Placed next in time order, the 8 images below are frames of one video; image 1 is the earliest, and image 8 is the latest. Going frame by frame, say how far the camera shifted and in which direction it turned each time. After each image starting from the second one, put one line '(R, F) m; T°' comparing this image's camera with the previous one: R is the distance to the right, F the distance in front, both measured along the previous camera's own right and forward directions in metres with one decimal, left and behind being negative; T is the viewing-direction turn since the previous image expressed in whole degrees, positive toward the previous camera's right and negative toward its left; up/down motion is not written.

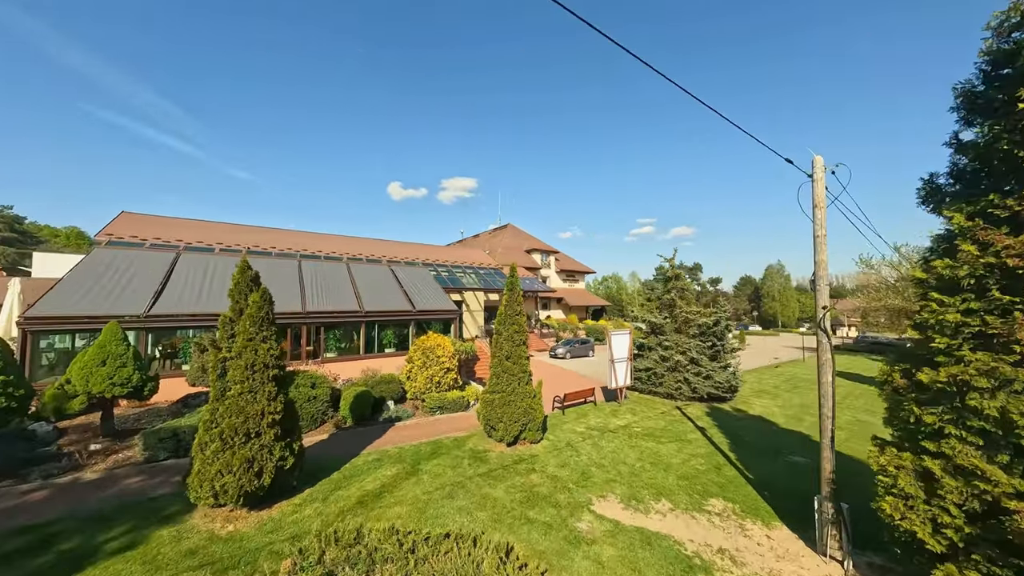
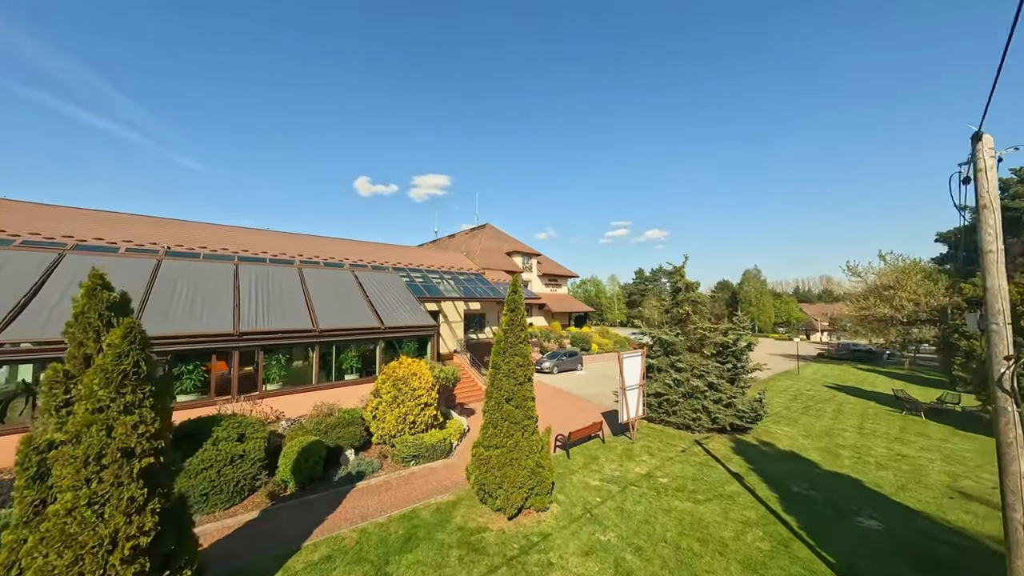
(-0.7, +2.8) m; +4°
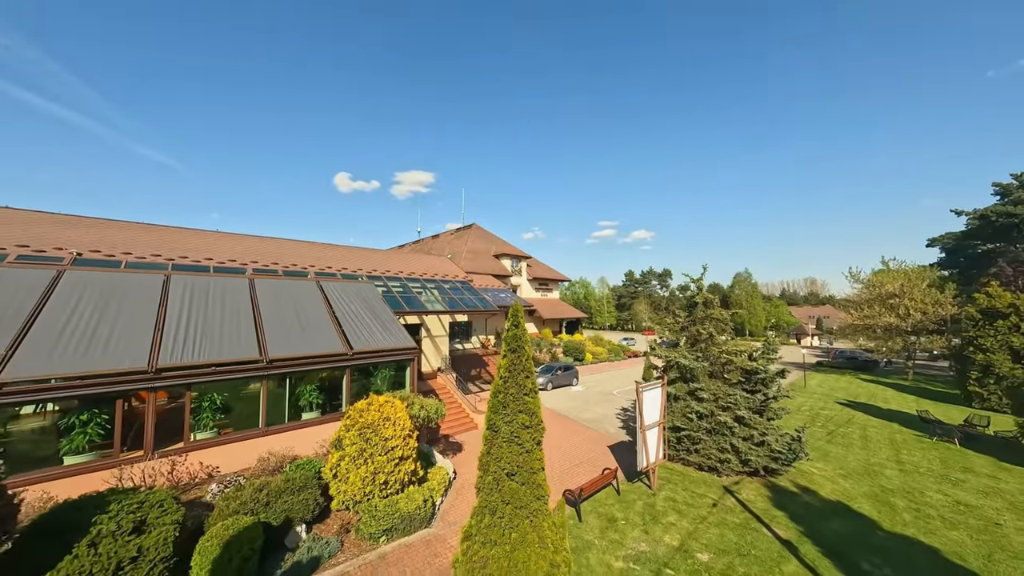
(-0.3, +2.3) m; +2°
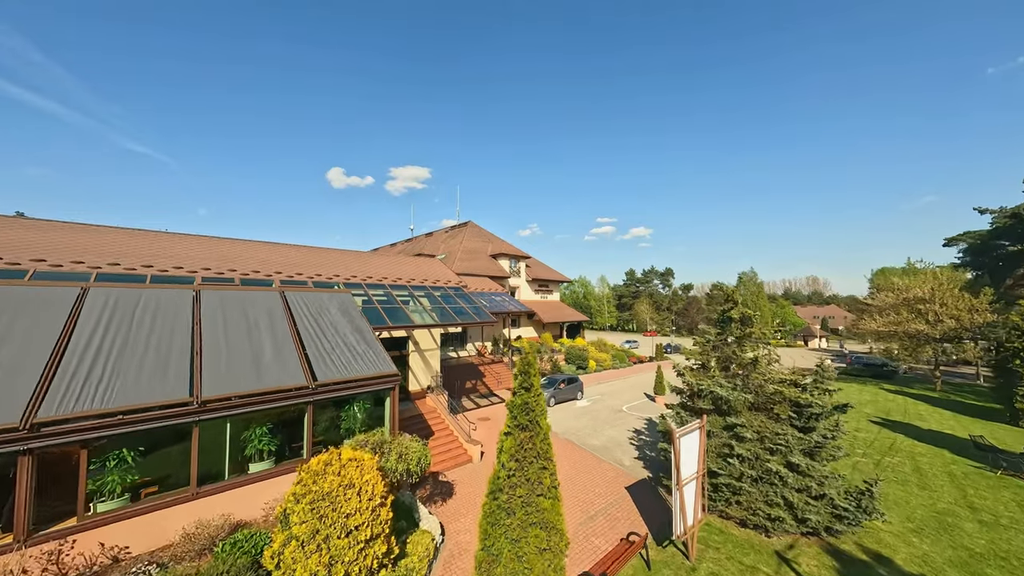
(-0.1, +2.3) m; 0°
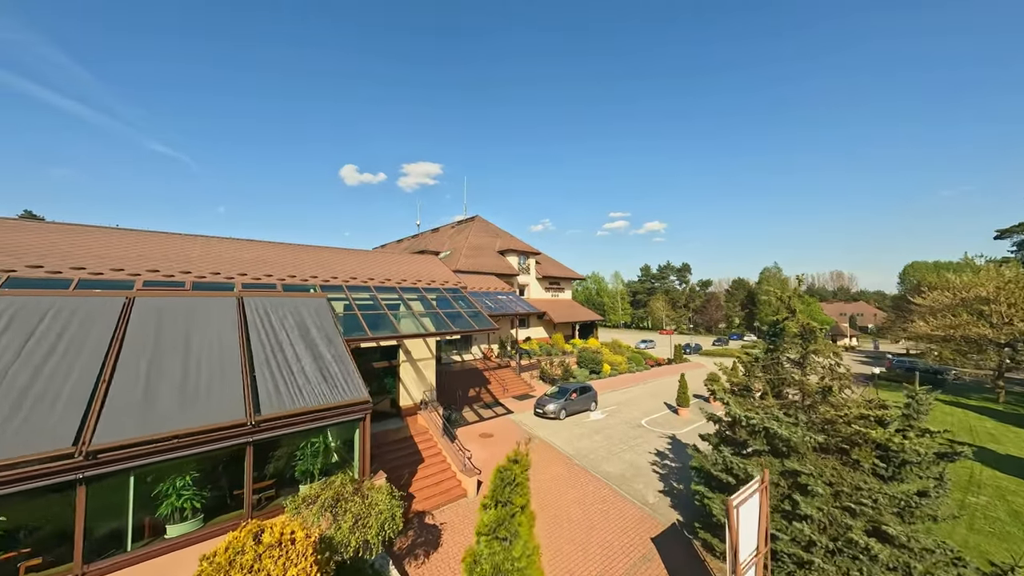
(+0.3, +2.2) m; -2°
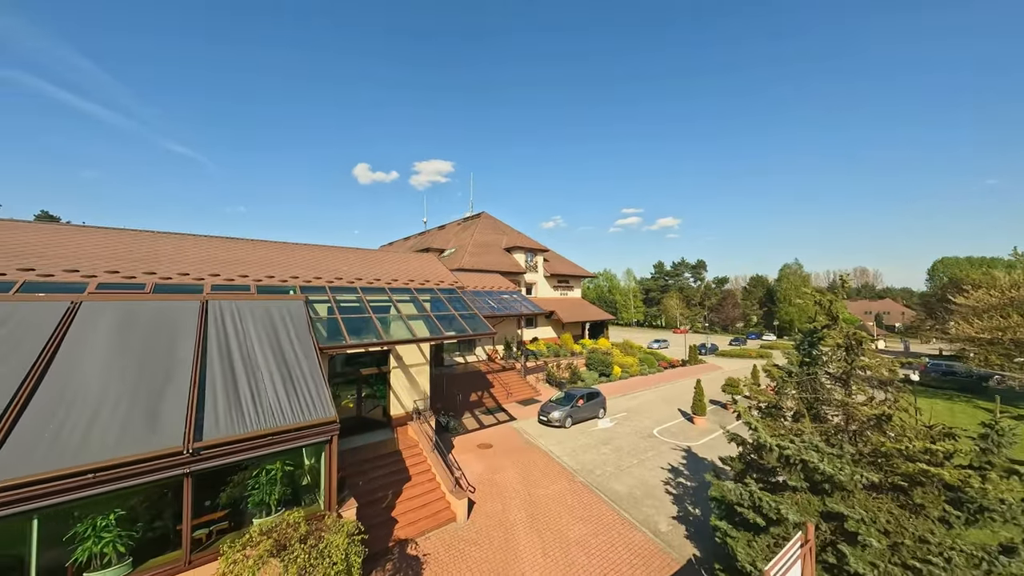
(+0.5, +1.3) m; -2°
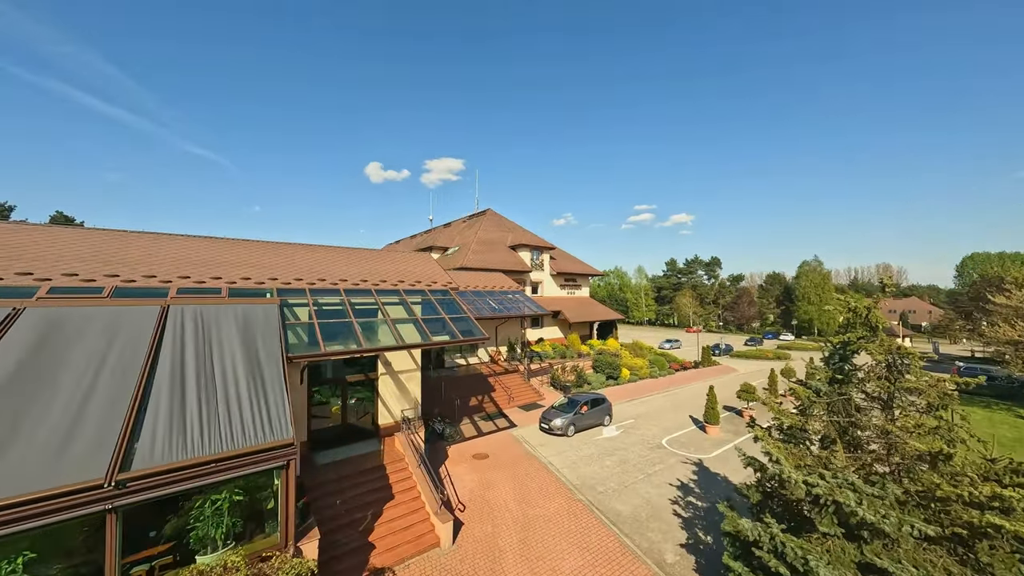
(+0.6, +1.0) m; -2°
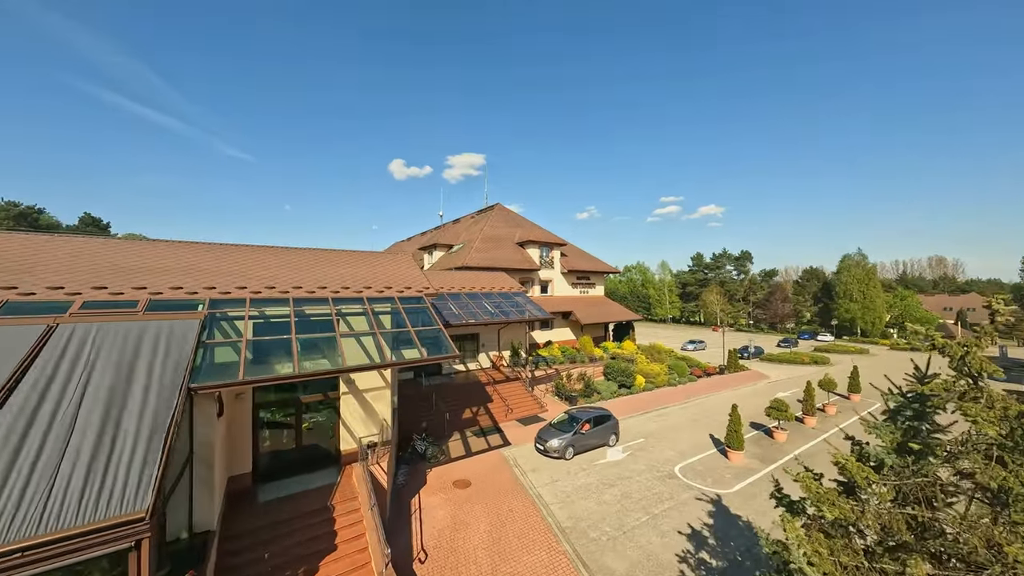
(+1.4, +2.0) m; -4°
